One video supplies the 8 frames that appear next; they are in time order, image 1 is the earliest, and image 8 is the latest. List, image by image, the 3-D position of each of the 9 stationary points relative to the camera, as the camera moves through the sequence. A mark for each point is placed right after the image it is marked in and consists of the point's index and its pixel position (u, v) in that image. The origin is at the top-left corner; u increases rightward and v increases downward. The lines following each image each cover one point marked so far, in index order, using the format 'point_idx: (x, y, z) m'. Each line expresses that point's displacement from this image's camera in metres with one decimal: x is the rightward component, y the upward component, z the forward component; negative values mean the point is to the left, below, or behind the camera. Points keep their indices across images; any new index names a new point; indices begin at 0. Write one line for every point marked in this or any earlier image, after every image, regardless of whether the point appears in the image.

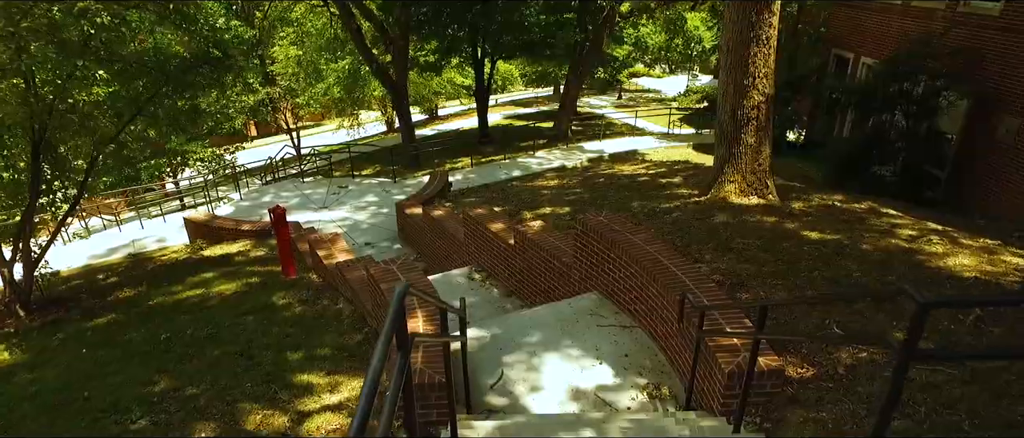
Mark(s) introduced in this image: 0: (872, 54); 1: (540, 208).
0: (+7.4, +3.4, +12.9) m
1: (+0.4, +0.1, +8.5) m
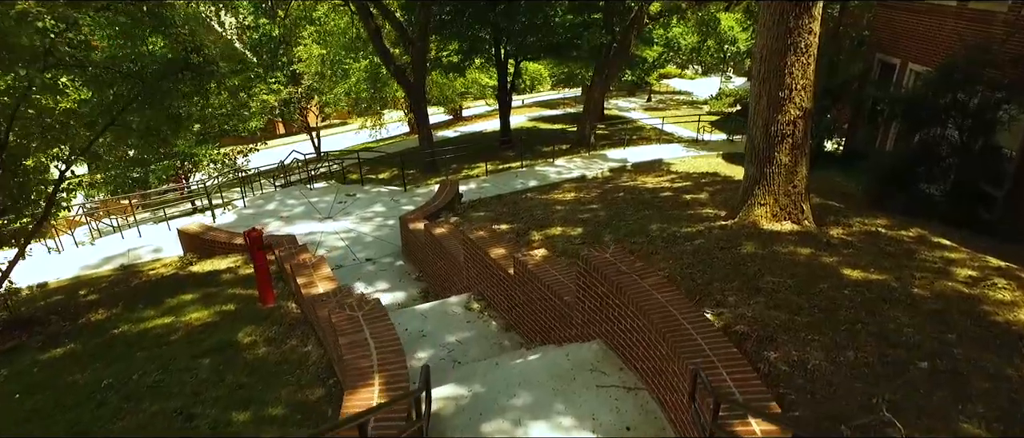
0: (+7.7, +3.0, +11.9) m
1: (+0.5, -0.1, +7.8) m
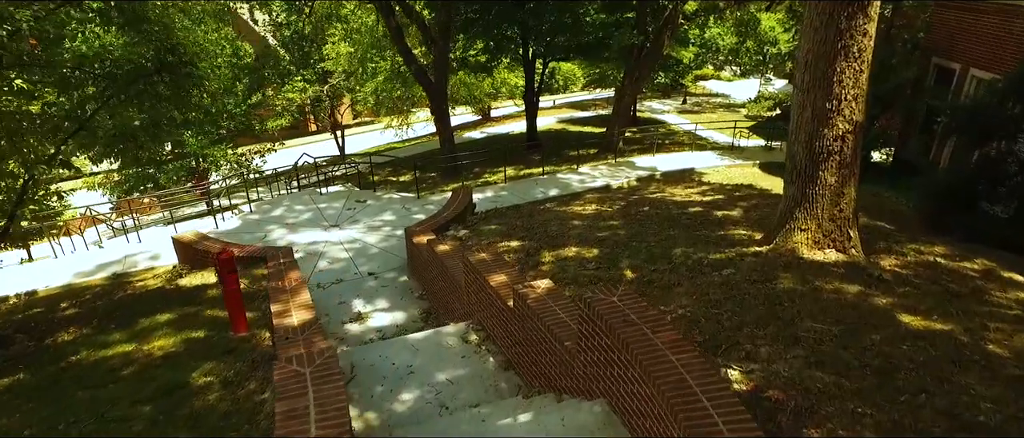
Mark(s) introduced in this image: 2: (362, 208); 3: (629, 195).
0: (+8.1, +2.6, +10.8) m
1: (+0.6, -0.3, +7.1) m
2: (-2.6, +0.2, +10.8) m
3: (+2.0, +0.4, +10.8) m
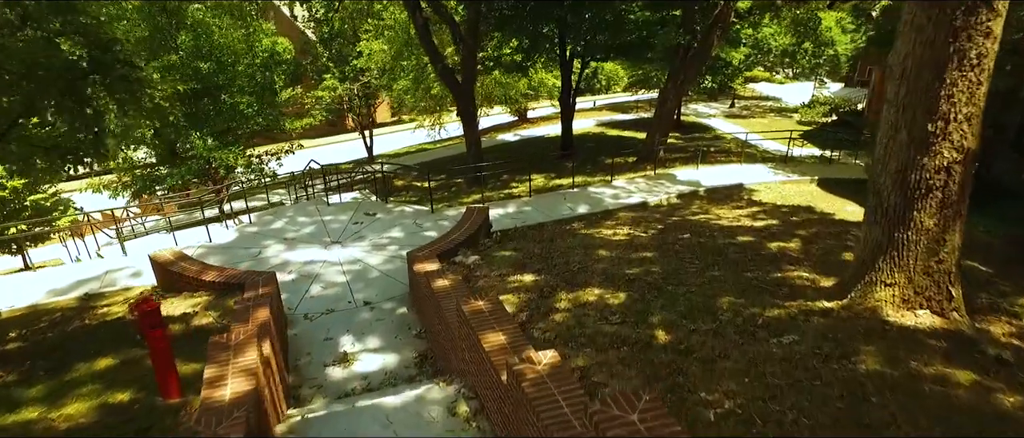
0: (+8.5, +2.1, +9.1) m
1: (+0.7, -0.6, +5.9) m
2: (-2.2, -0.1, +9.8) m
3: (+2.3, 0.0, +9.5) m
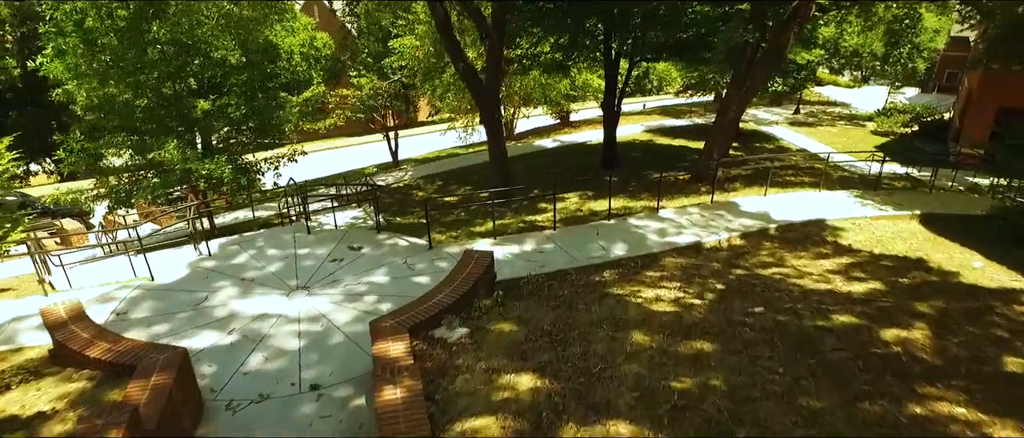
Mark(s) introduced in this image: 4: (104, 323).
0: (+8.7, +1.3, +6.4) m
1: (+0.6, -1.2, +3.8) m
2: (-2.0, -0.5, +7.9) m
3: (+2.5, -0.6, +7.3) m
4: (-4.3, -1.1, +6.6) m
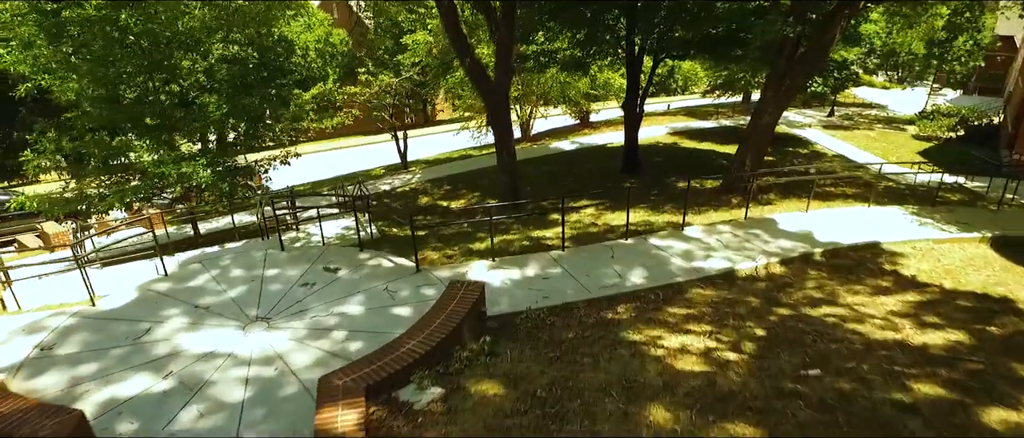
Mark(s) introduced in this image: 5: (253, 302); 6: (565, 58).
0: (+8.6, +0.9, +4.9) m
1: (+0.4, -1.4, +2.6) m
2: (-2.1, -0.7, +6.8) m
3: (+2.5, -0.8, +6.0) m
4: (-4.4, -1.3, +5.6) m
5: (-2.7, -0.9, +6.5) m
6: (+1.3, +4.1, +16.1) m
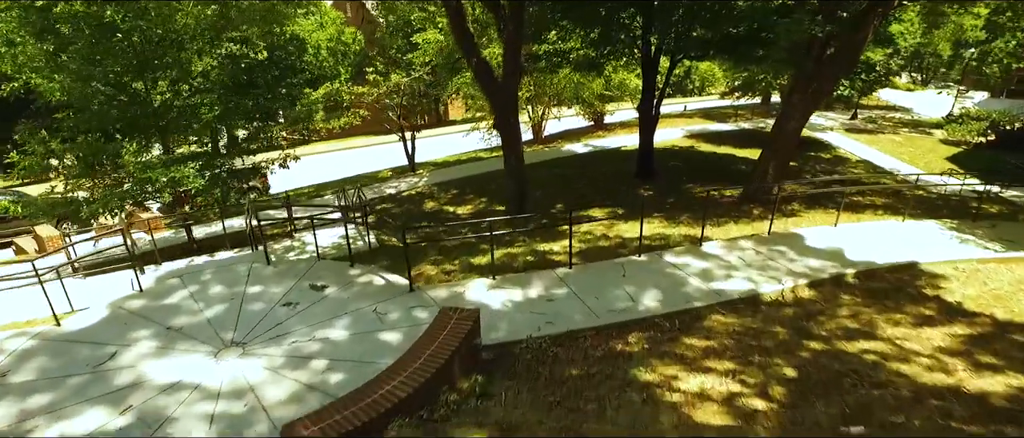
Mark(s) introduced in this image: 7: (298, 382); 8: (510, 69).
0: (+8.6, +0.7, +4.2) m
1: (+0.3, -1.6, +2.0) m
2: (-2.0, -0.8, +6.3) m
3: (+2.5, -1.0, +5.4) m
4: (-4.4, -1.4, +5.1) m
5: (-2.7, -1.0, +6.0) m
6: (+1.6, +4.0, +15.4) m
7: (-1.7, -1.3, +5.1) m
8: (0.0, +2.6, +11.0) m
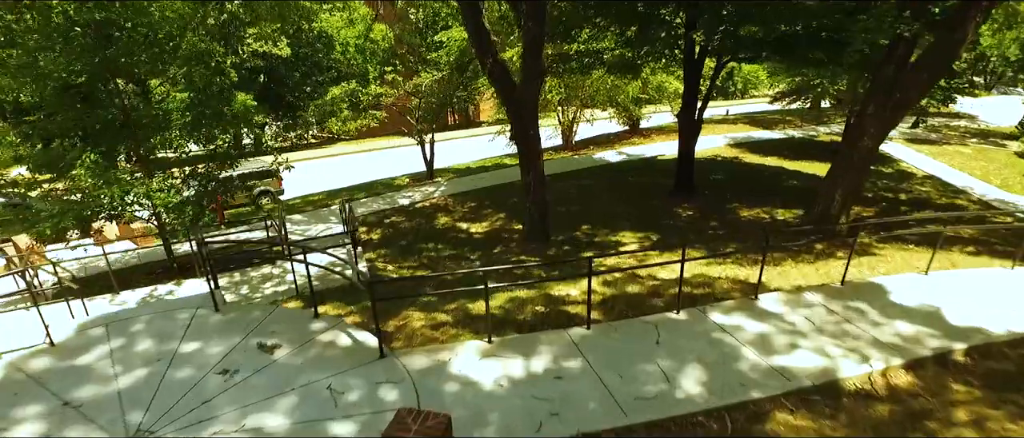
0: (+8.5, +0.1, +2.2) m
1: (0.0, -2.0, +0.6) m
2: (-2.1, -1.2, +4.9) m
3: (+2.4, -1.5, +3.8) m
4: (-4.5, -1.7, +3.9) m
5: (-2.7, -1.3, +4.6) m
6: (+2.2, +3.5, +13.8) m
7: (-1.8, -1.7, +3.7) m
8: (+0.3, +2.2, +9.5) m
